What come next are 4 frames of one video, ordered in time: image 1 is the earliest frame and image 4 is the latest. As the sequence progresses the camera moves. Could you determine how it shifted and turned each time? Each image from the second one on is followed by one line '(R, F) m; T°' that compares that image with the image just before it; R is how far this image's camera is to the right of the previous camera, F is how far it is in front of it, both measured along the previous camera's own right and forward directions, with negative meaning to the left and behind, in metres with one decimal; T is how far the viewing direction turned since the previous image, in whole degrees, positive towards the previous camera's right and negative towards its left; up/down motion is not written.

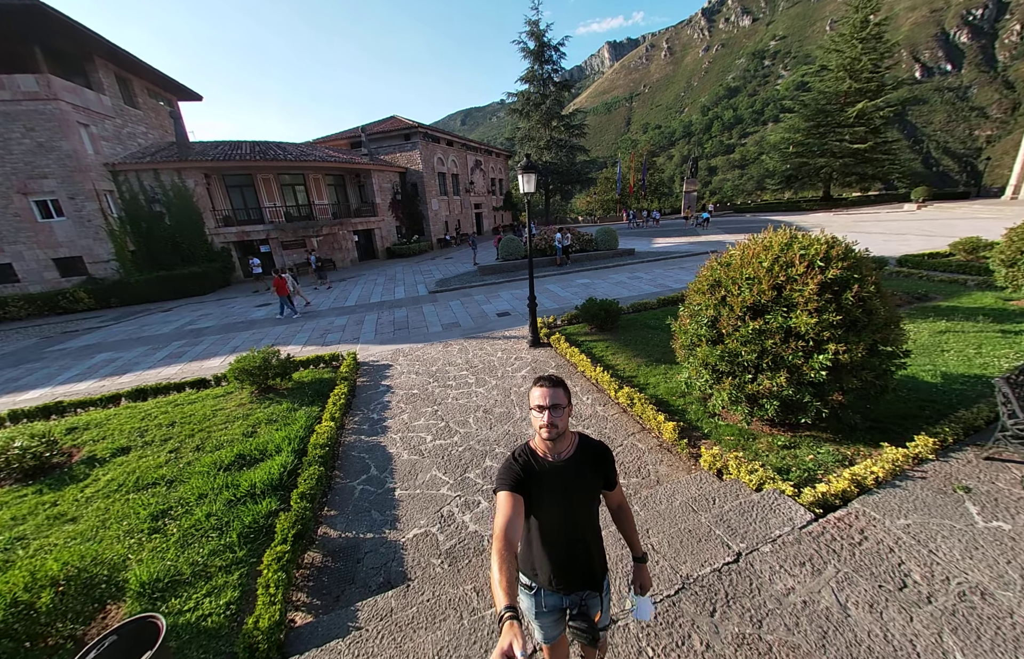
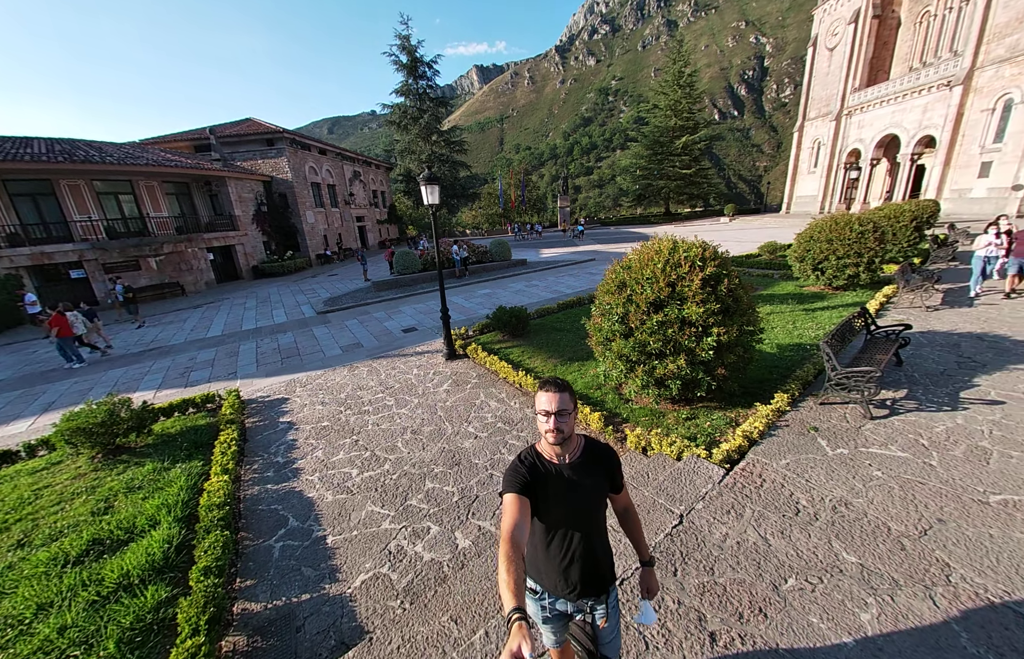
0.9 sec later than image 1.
(-0.4, +0.1) m; +16°
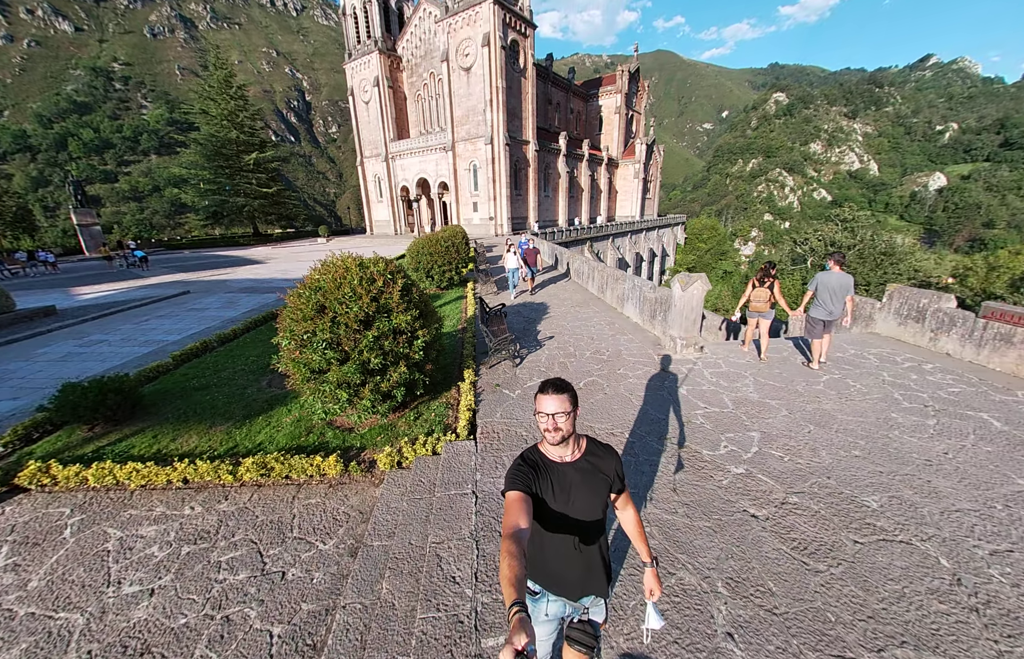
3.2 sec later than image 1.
(-0.7, +0.4) m; +53°
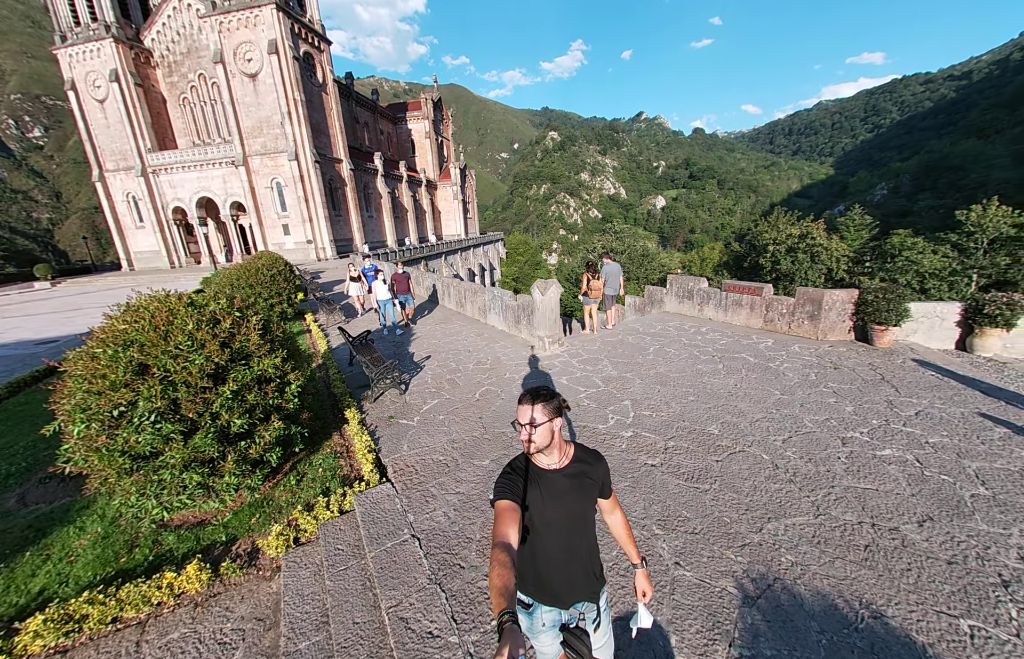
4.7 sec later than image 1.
(-0.5, +0.1) m; +24°
